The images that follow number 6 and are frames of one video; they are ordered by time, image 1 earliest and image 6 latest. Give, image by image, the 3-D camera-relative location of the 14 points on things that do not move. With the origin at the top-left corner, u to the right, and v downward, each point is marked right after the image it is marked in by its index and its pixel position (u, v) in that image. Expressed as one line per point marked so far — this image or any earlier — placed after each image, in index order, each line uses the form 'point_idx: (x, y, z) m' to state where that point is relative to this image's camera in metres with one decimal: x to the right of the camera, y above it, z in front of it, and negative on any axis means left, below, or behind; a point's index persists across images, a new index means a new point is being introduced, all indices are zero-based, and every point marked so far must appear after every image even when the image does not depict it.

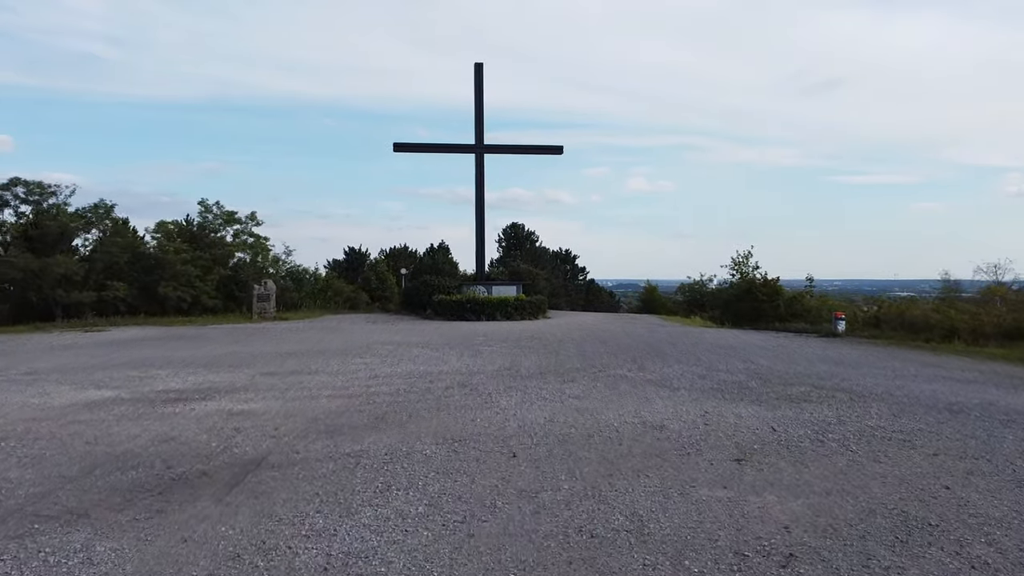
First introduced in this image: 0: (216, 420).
0: (-1.9, -0.8, +5.3) m
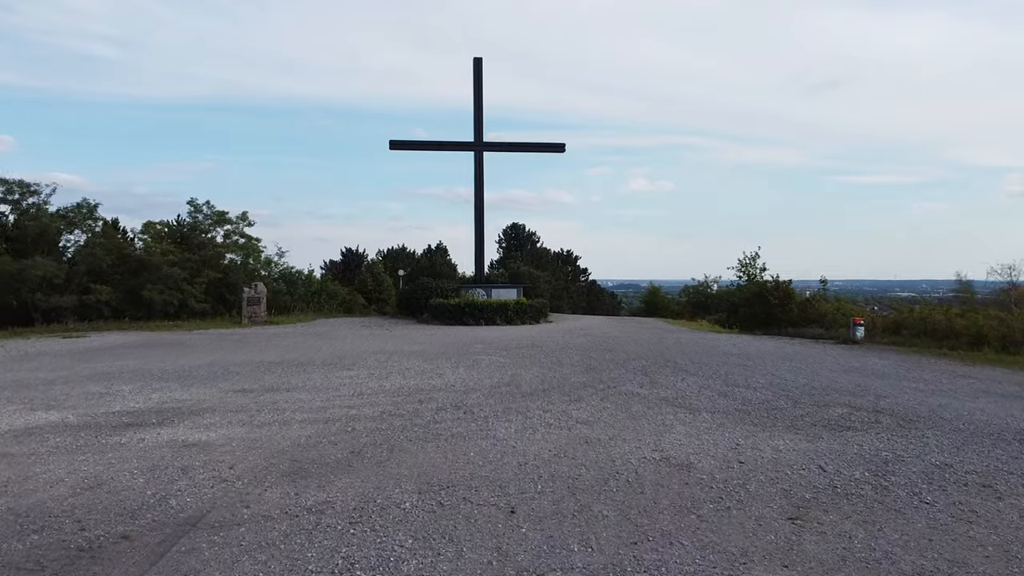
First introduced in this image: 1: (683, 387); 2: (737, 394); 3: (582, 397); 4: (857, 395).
0: (-1.9, -0.9, +4.5) m
1: (+1.5, -0.9, +7.3) m
2: (+1.8, -0.9, +6.8) m
3: (+0.6, -0.9, +6.6) m
4: (+3.0, -0.9, +7.2) m
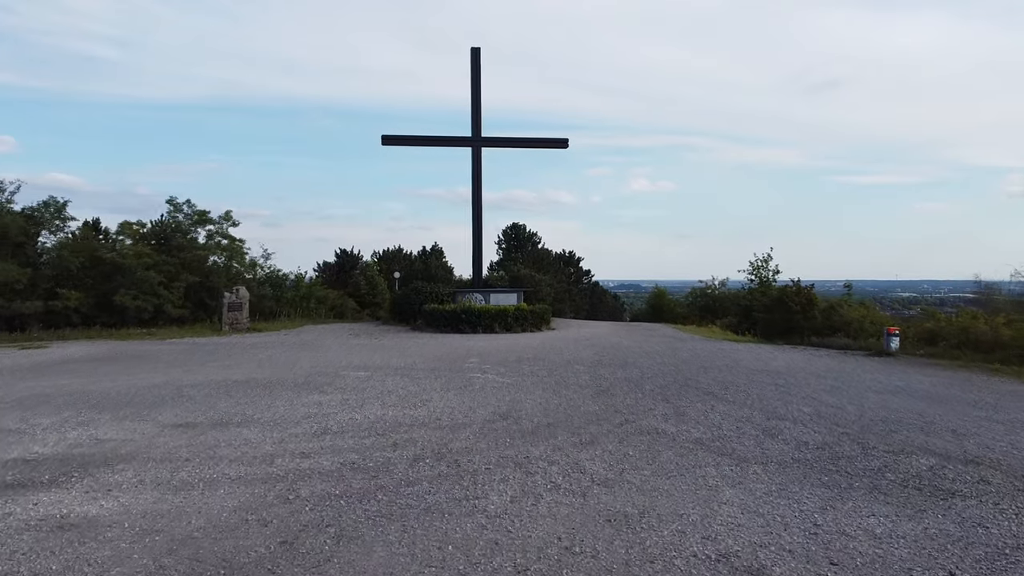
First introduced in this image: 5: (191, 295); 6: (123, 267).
0: (-1.9, -1.0, +3.2) m
1: (+1.5, -1.0, +6.1) m
2: (+1.8, -1.0, +5.6) m
3: (+0.5, -1.0, +5.3) m
4: (+2.9, -1.0, +5.9) m
5: (-7.3, -0.2, +19.1) m
6: (-8.1, +0.4, +17.5) m
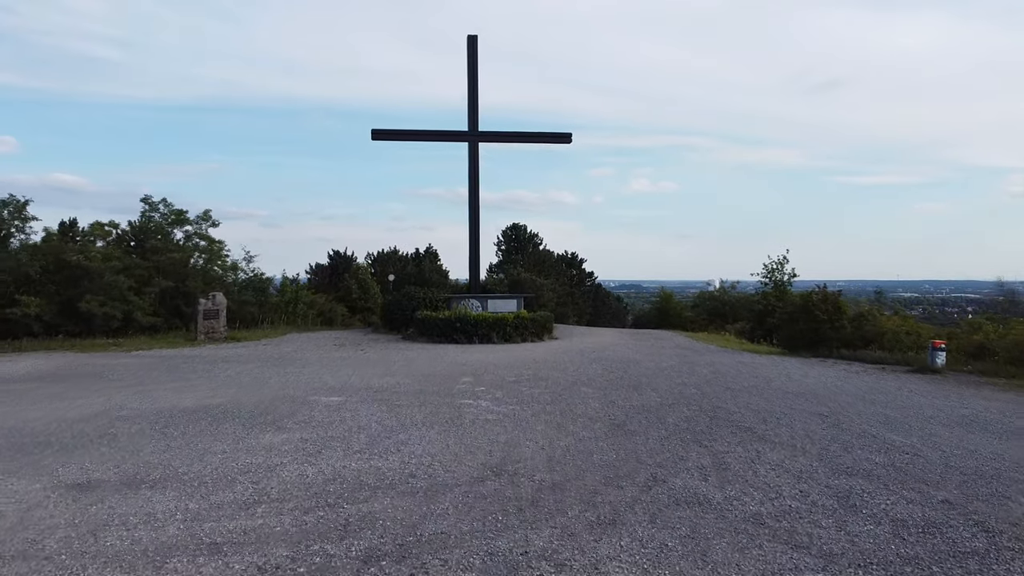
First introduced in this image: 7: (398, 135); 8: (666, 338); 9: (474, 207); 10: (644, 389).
0: (-1.9, -1.1, +1.8) m
1: (+1.4, -1.1, +4.7) m
2: (+1.8, -1.1, +4.2) m
3: (+0.5, -1.1, +3.9) m
4: (+2.9, -1.1, +4.5) m
5: (-7.3, -0.3, +17.7) m
6: (-8.2, +0.3, +16.1) m
7: (-2.6, +3.5, +18.9) m
8: (+3.1, -1.0, +16.8) m
9: (-0.8, +1.8, +19.0) m
10: (+1.4, -1.1, +9.0) m
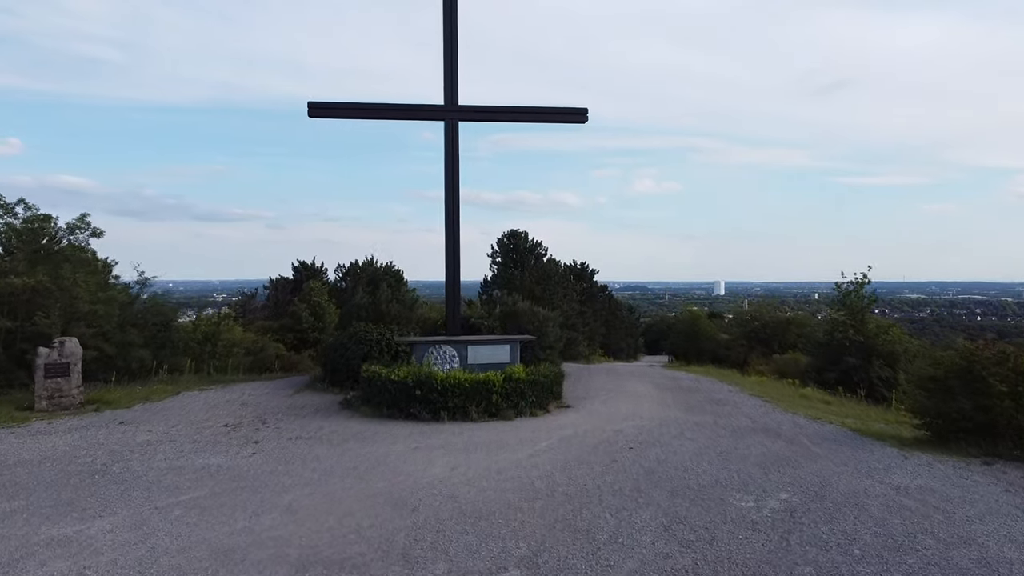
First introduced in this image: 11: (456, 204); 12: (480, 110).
0: (-2.1, -1.7, -3.5) m
1: (+1.3, -1.6, -0.7) m
2: (+1.6, -1.6, -1.2) m
3: (+0.3, -1.6, -1.5) m
4: (+2.7, -1.7, -0.9) m
5: (-7.5, -0.9, +12.4) m
6: (-8.3, -0.3, +10.8) m
7: (-2.7, +2.9, +13.5) m
8: (+3.0, -1.6, +11.4) m
9: (-1.0, +1.2, +13.6) m
10: (+1.2, -1.6, +3.6) m
11: (-1.0, +1.4, +13.6) m
12: (-0.5, +2.9, +13.8) m
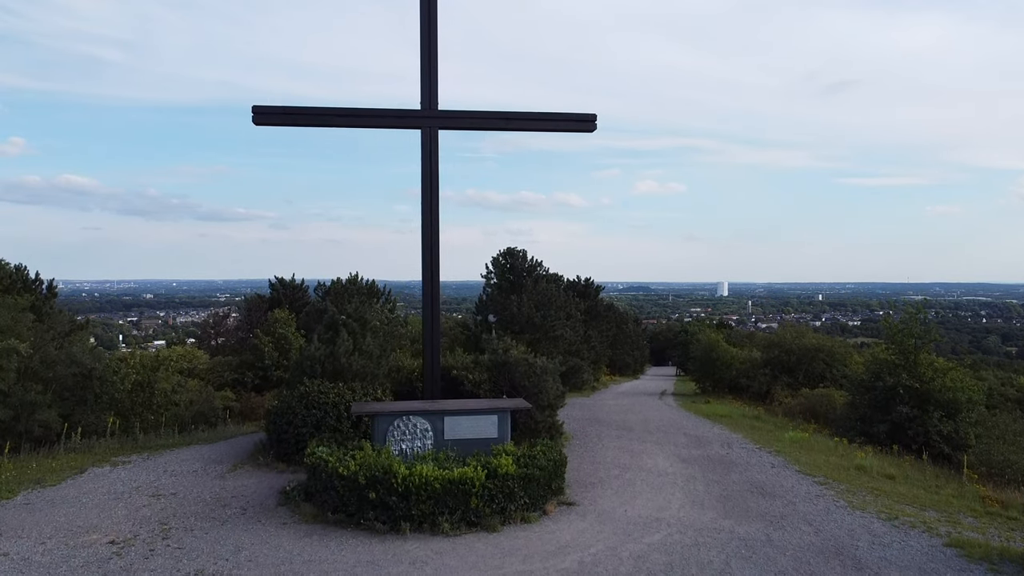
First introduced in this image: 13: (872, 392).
0: (-2.3, -2.3, -6.1) m
1: (+1.1, -2.3, -3.3) m
2: (+1.4, -2.3, -3.8) m
3: (+0.1, -2.3, -4.0) m
4: (+2.5, -2.3, -3.4) m
5: (-7.6, -1.5, +9.9) m
6: (-8.4, -0.9, +8.3) m
7: (-2.8, +2.3, +11.0) m
8: (+2.8, -2.2, +8.8) m
9: (-1.1, +0.6, +11.0) m
10: (+1.1, -2.3, +1.0) m
11: (-1.1, +0.8, +11.0) m
12: (-0.7, +2.3, +11.2) m
13: (+6.6, -1.8, +15.4) m
